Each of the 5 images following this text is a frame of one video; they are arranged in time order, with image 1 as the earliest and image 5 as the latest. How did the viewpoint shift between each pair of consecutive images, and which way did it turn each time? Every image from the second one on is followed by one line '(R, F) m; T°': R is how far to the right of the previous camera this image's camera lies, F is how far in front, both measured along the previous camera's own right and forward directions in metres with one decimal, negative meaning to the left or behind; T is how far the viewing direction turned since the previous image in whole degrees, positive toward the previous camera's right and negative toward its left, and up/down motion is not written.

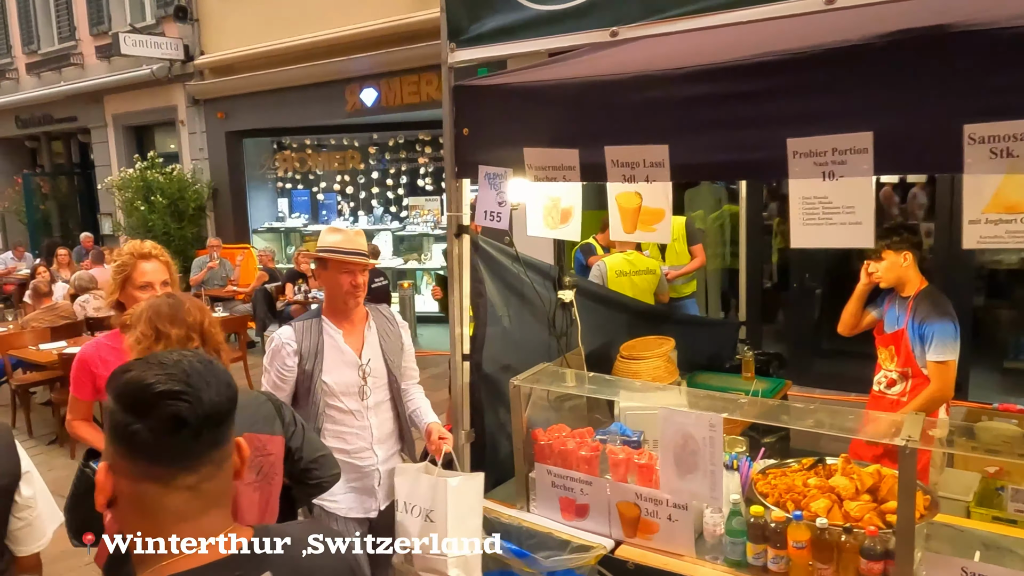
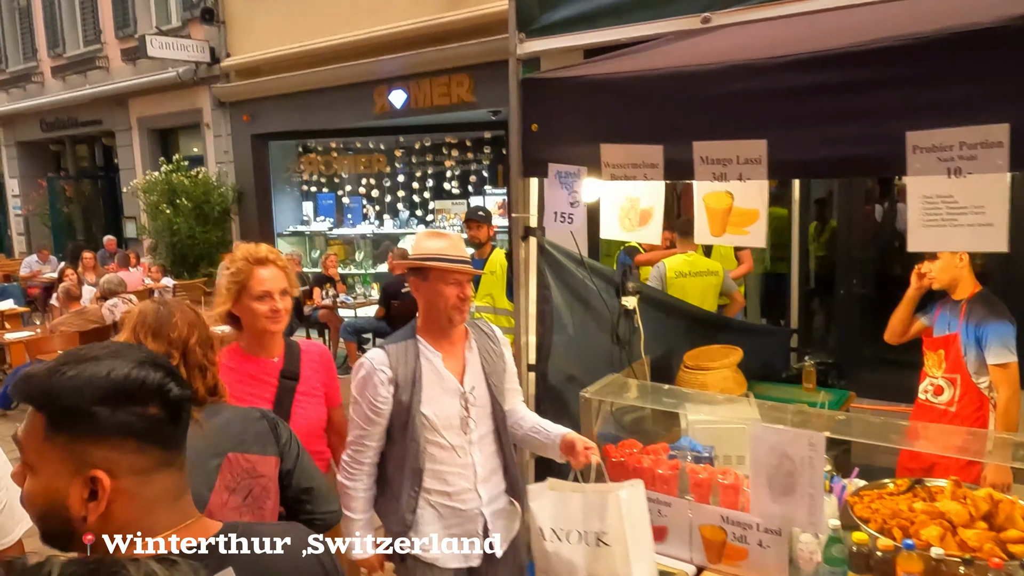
(-0.2, +0.2) m; -1°
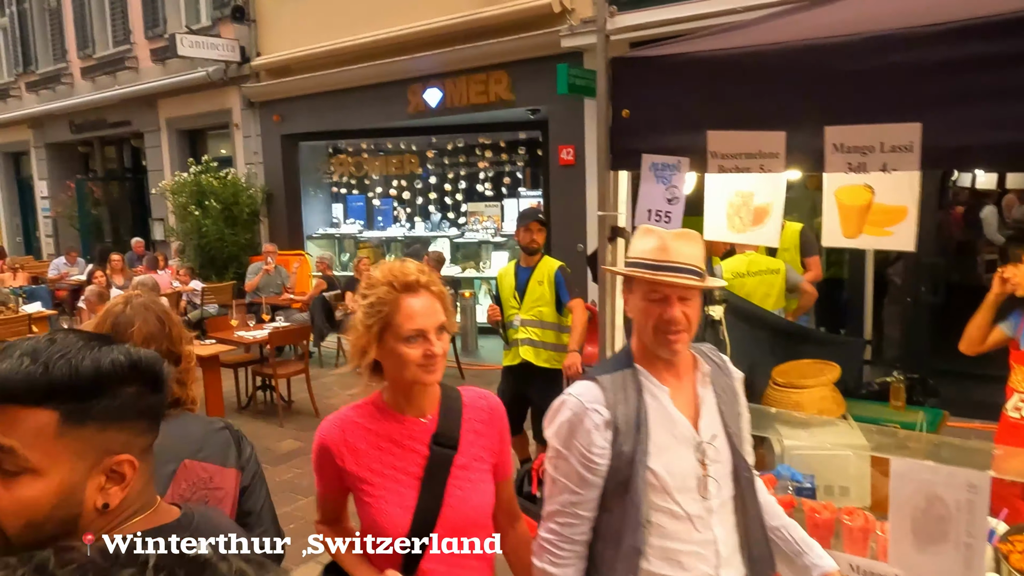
(-0.2, +0.3) m; -2°
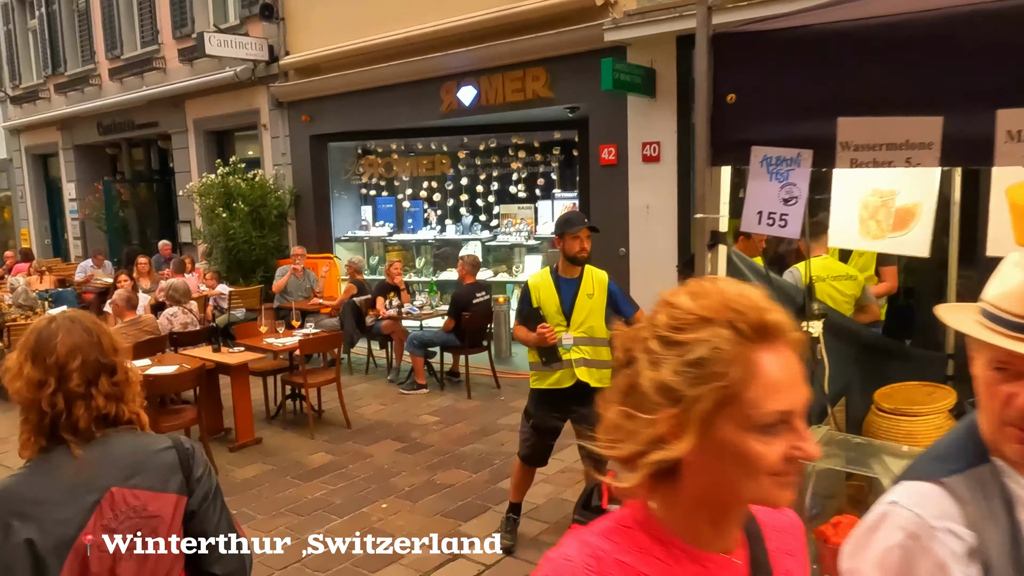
(-0.2, +0.3) m; -2°
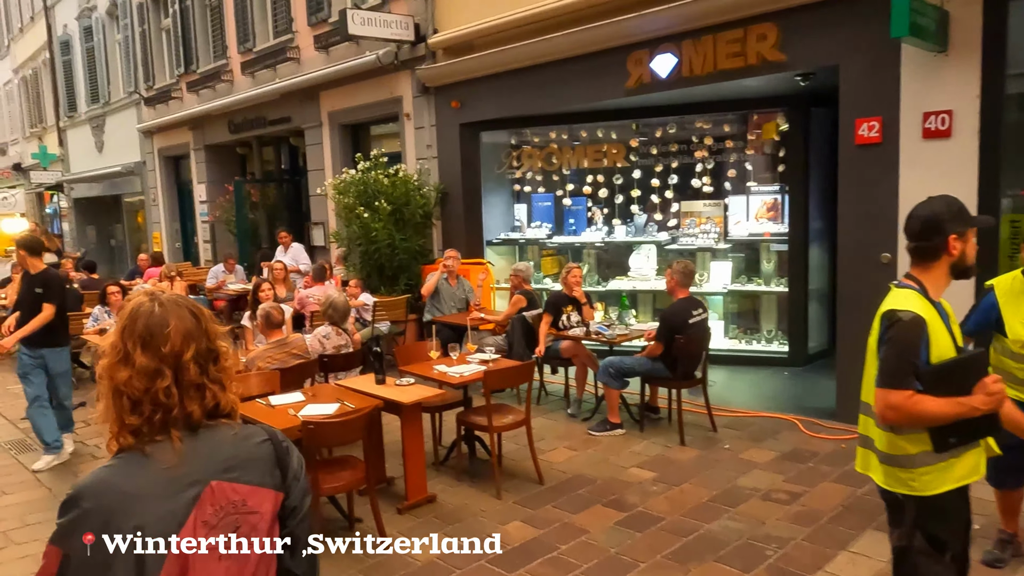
(-0.9, +1.4) m; -8°
